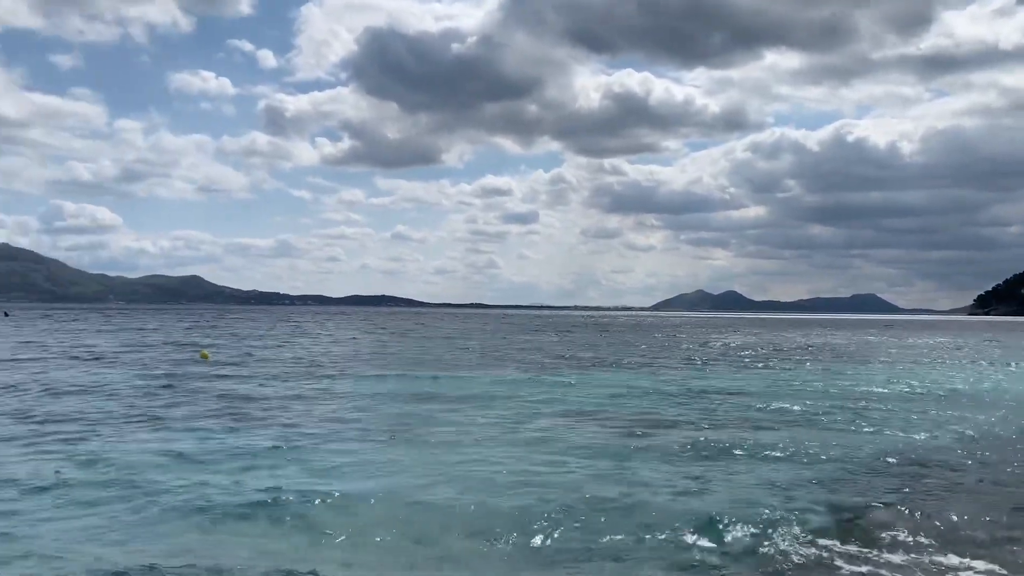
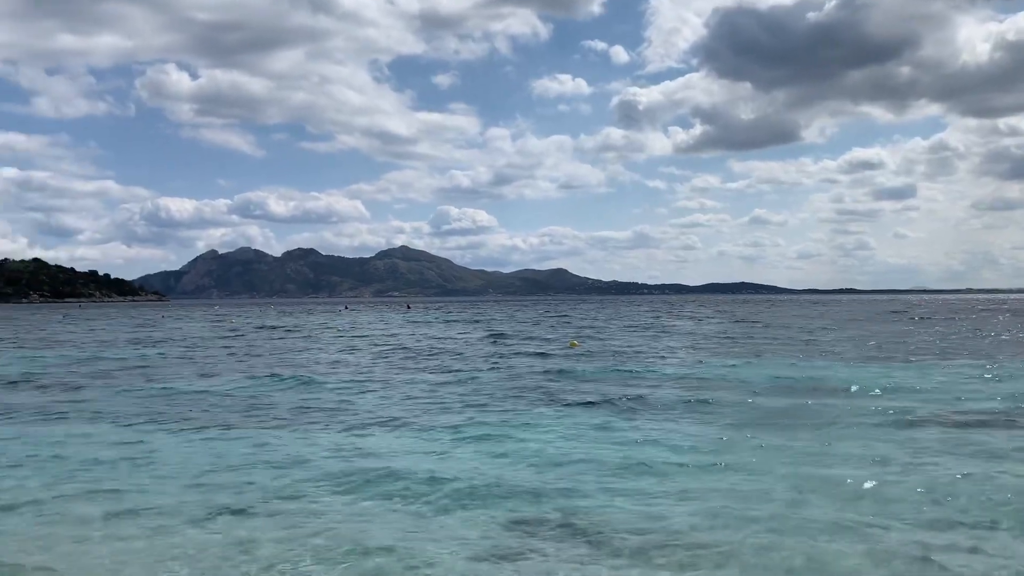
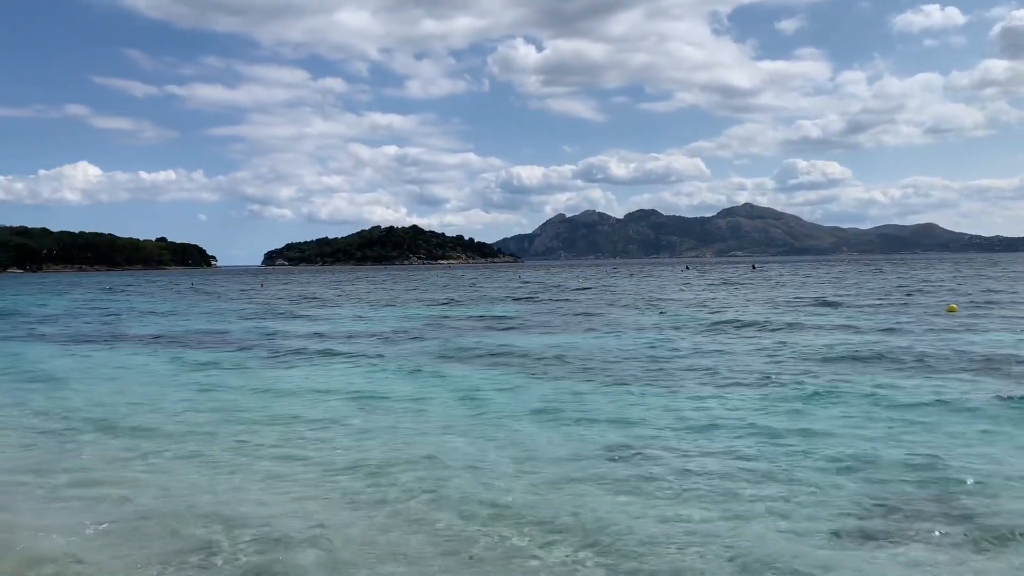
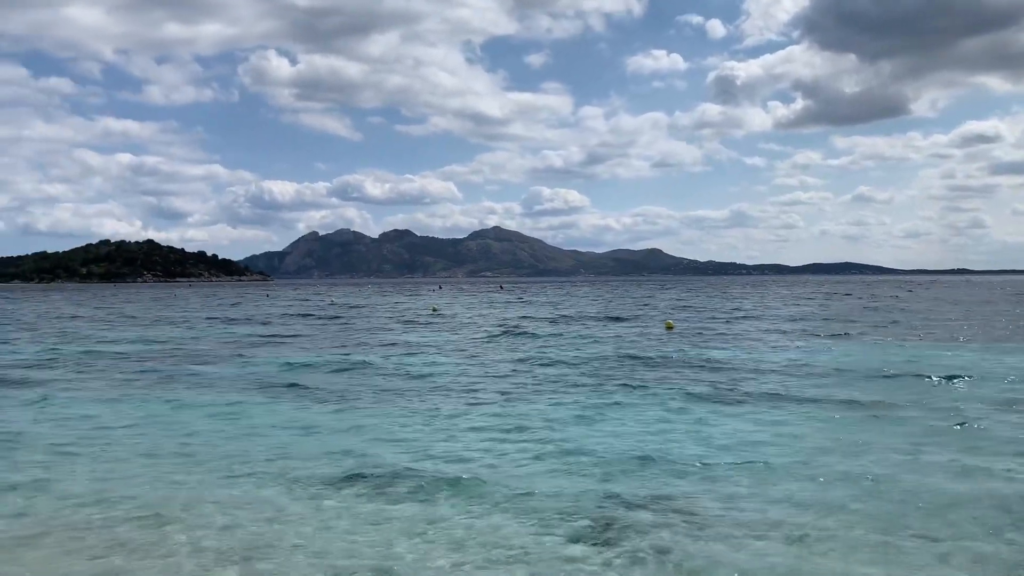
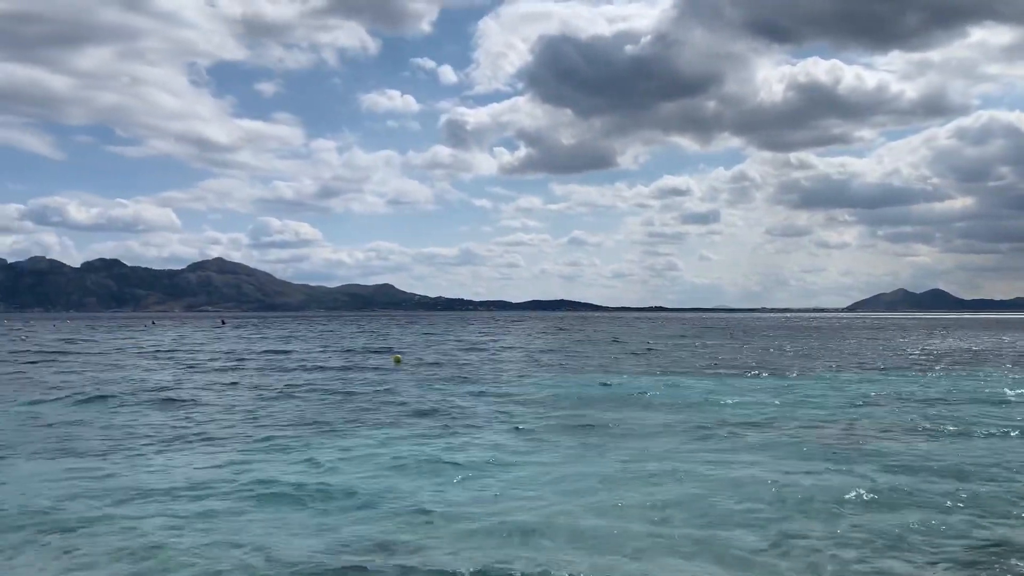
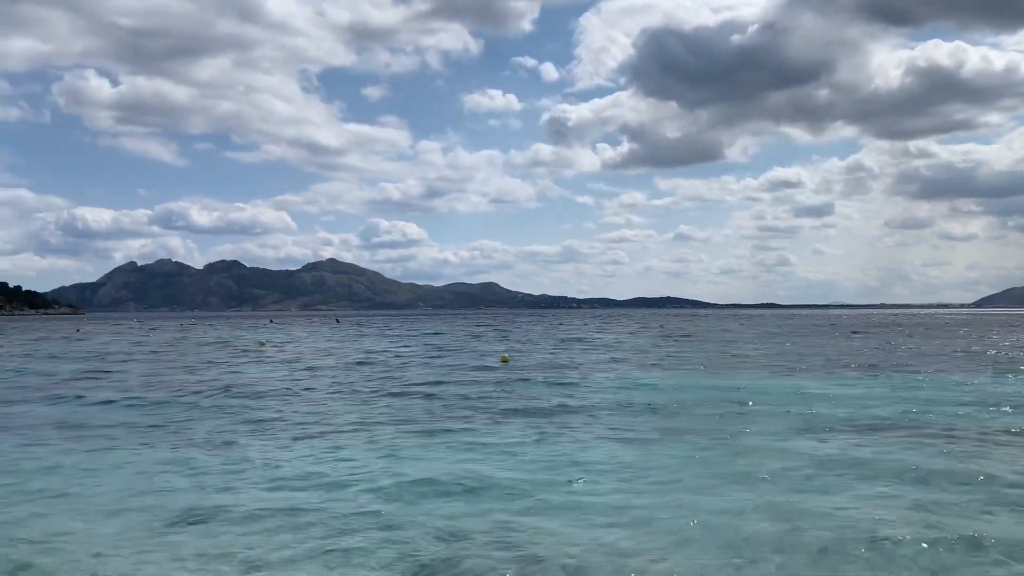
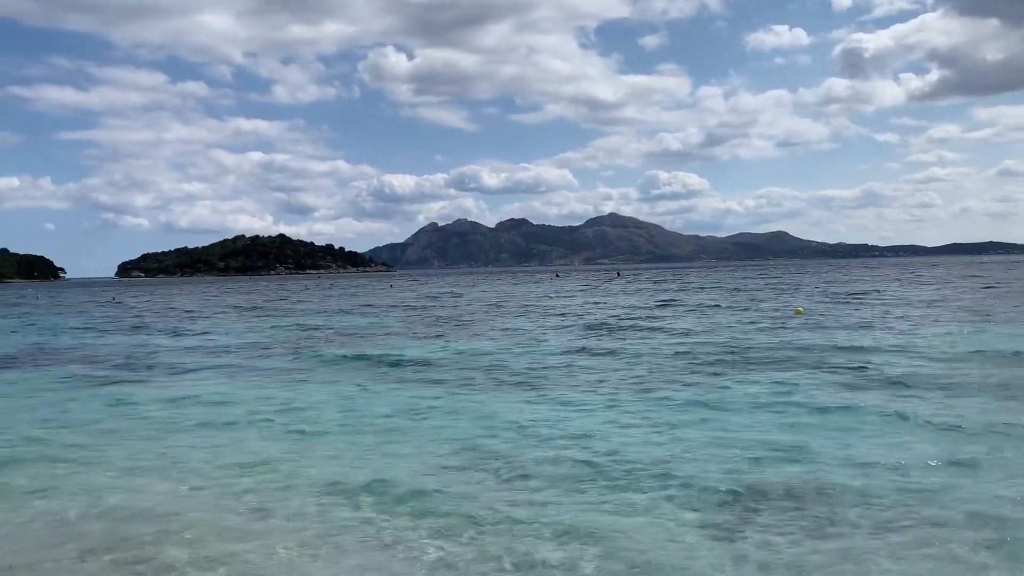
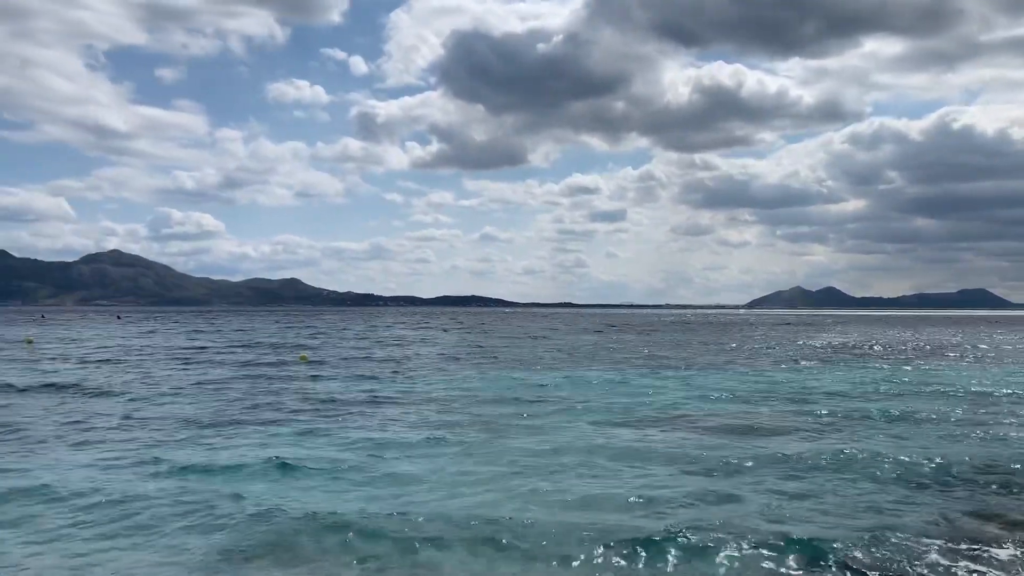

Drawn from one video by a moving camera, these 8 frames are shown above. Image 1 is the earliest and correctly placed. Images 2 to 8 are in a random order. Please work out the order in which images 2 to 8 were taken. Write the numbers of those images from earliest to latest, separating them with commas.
8, 5, 6, 2, 4, 7, 3
